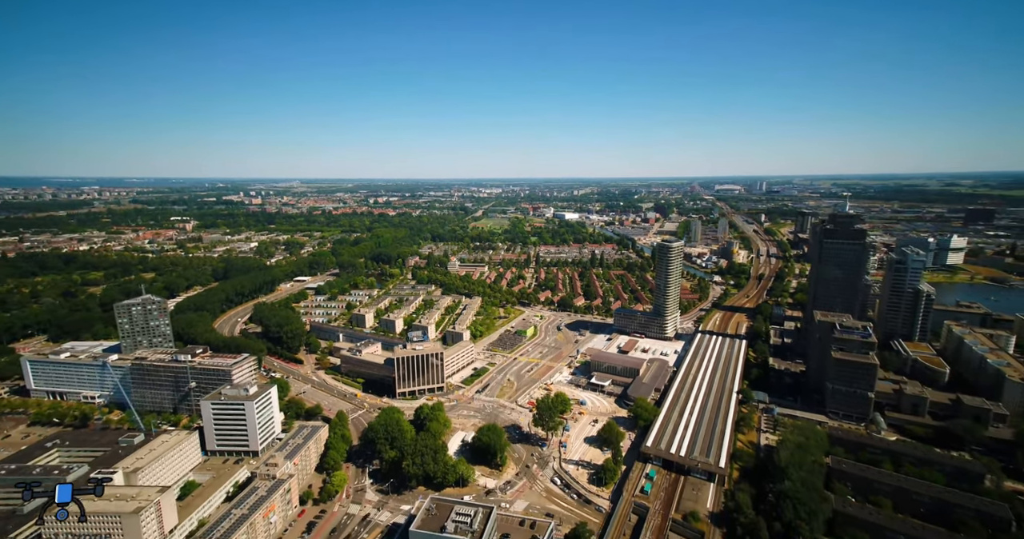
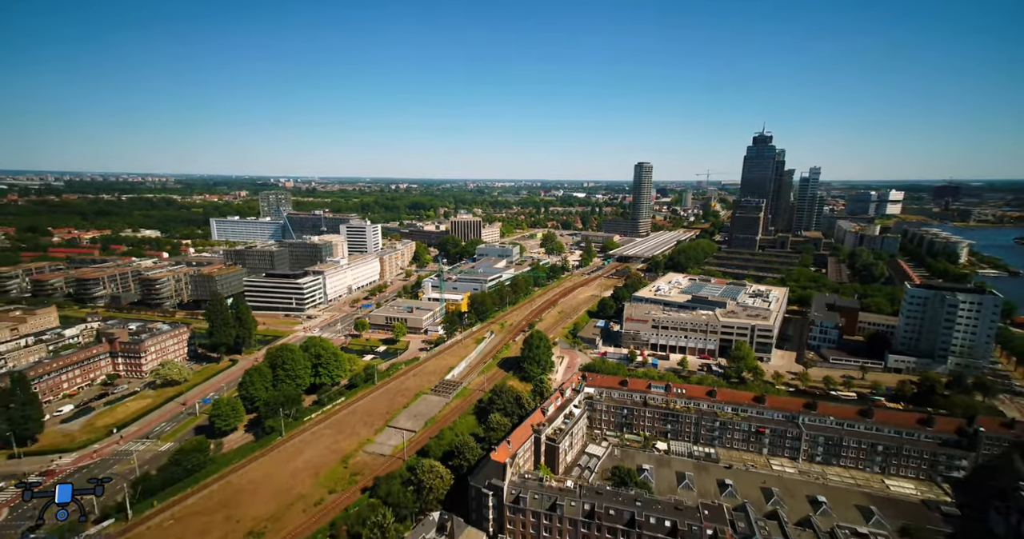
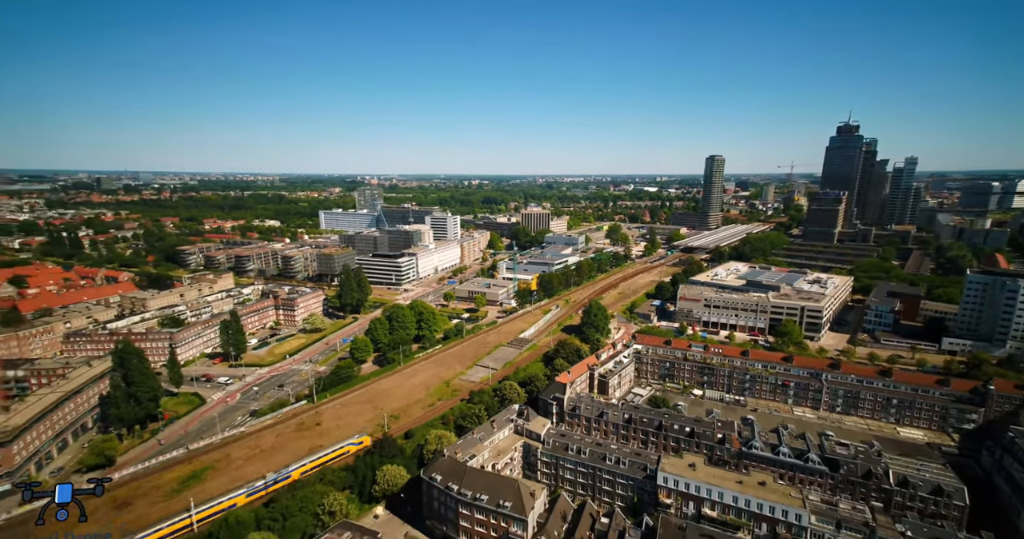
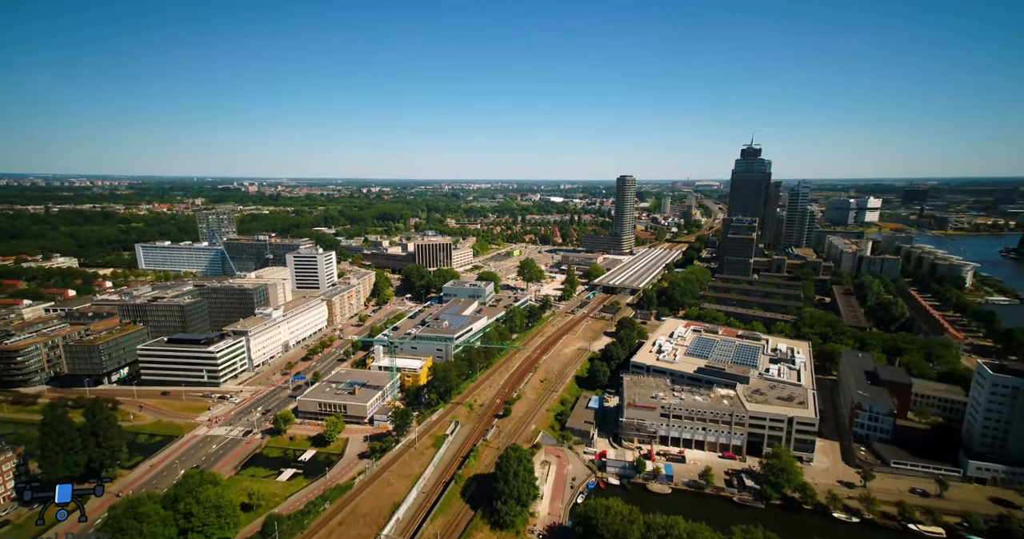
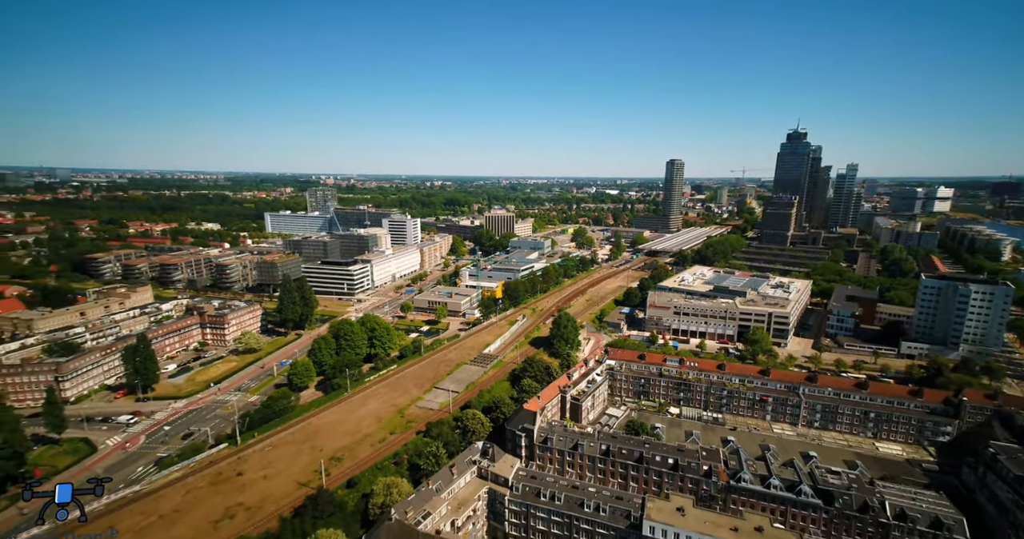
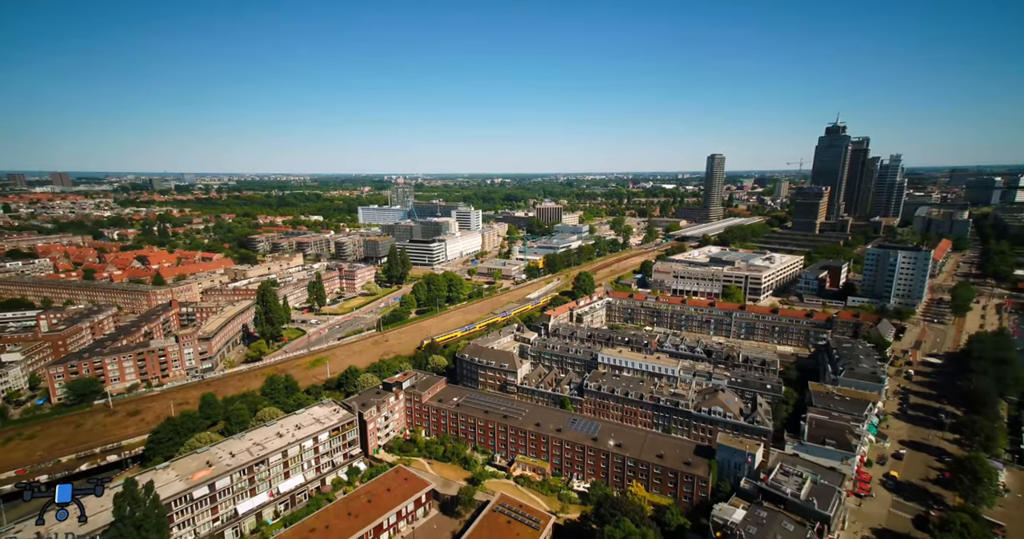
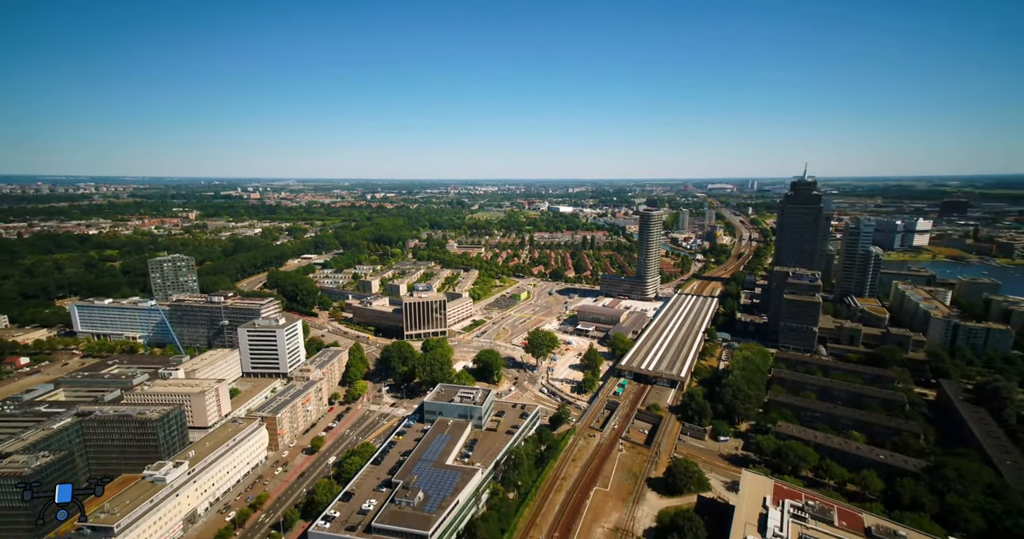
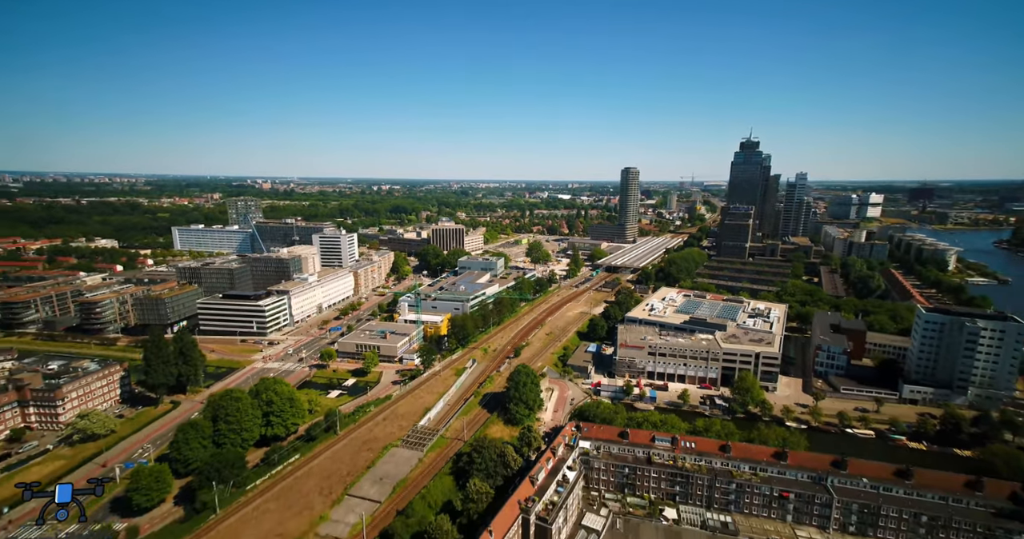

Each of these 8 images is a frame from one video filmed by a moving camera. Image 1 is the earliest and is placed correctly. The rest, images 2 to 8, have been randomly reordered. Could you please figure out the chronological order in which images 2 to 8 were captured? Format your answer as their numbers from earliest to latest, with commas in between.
7, 4, 8, 2, 5, 3, 6
